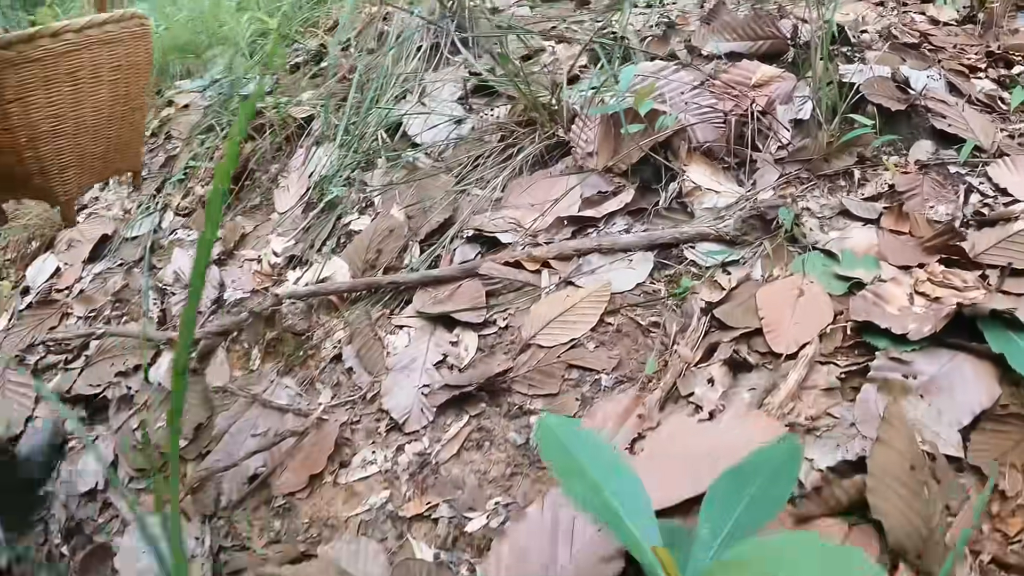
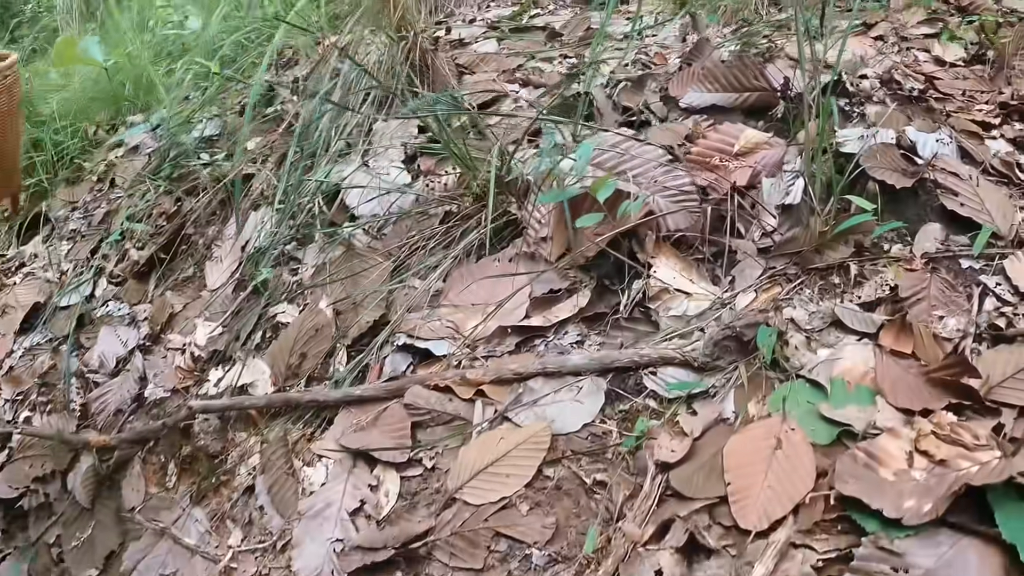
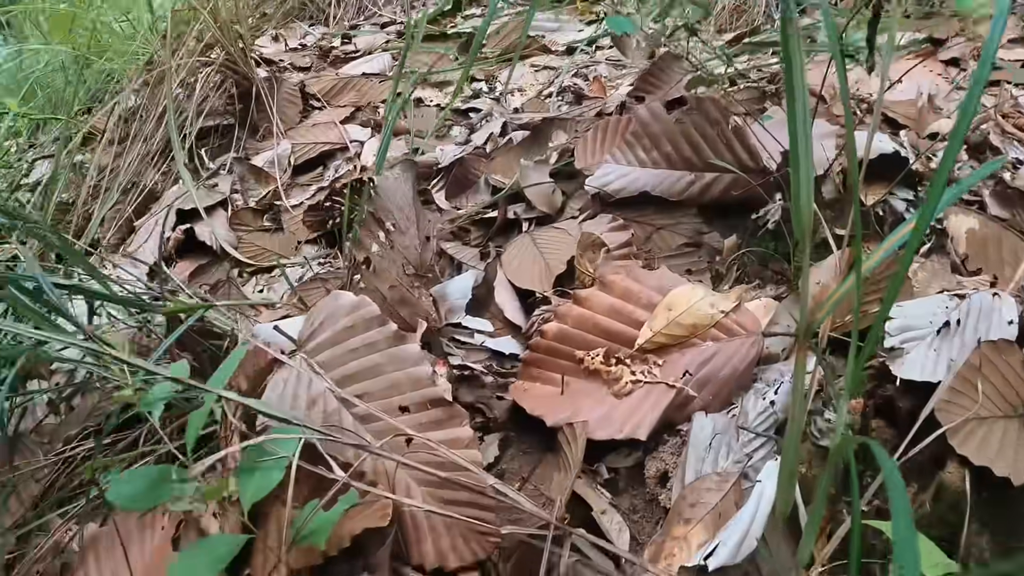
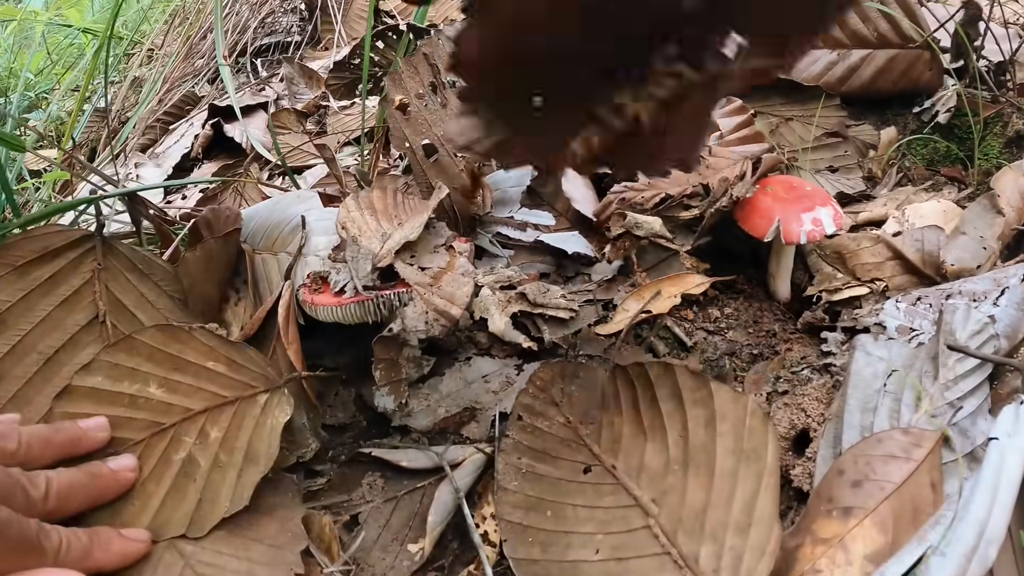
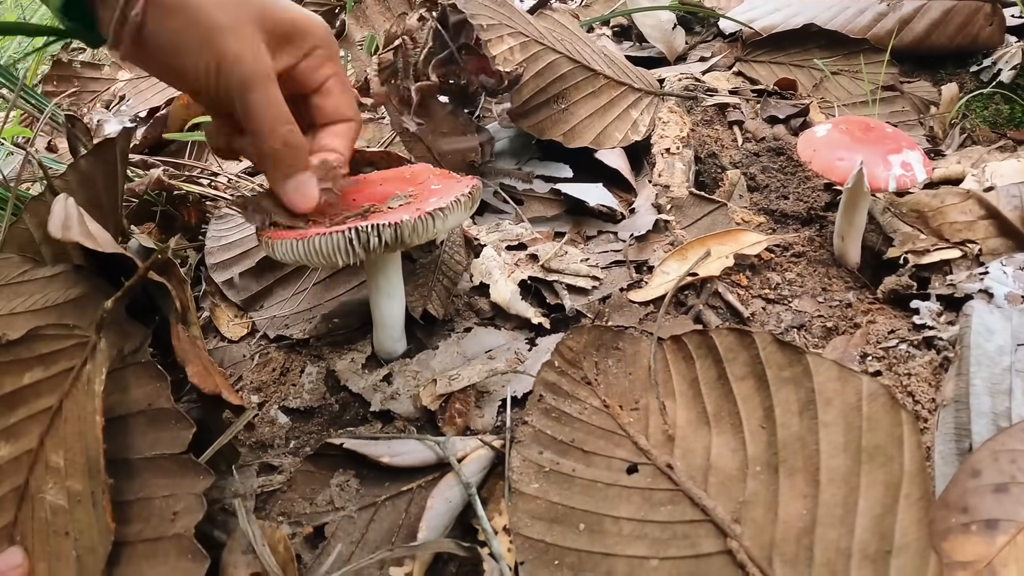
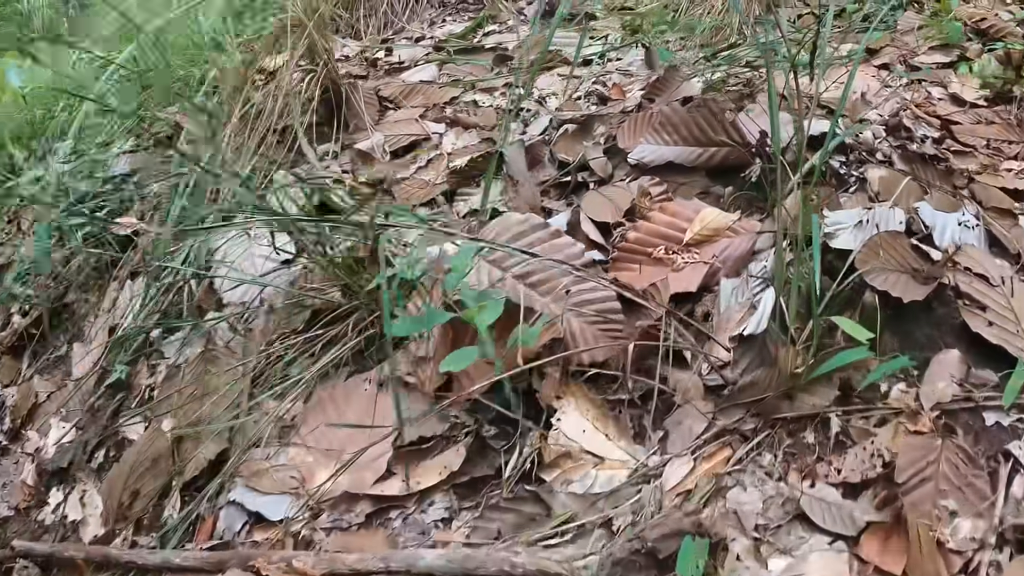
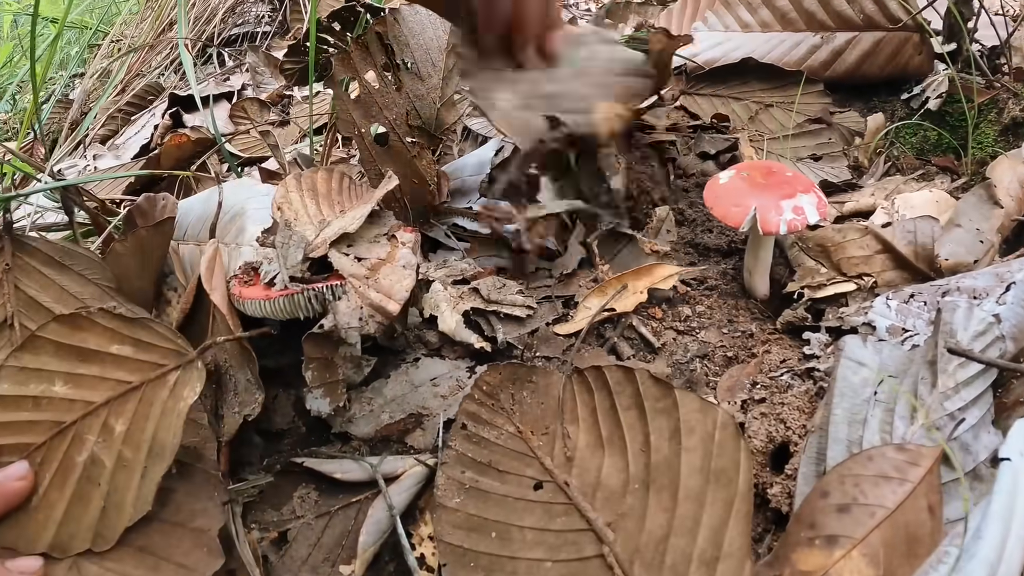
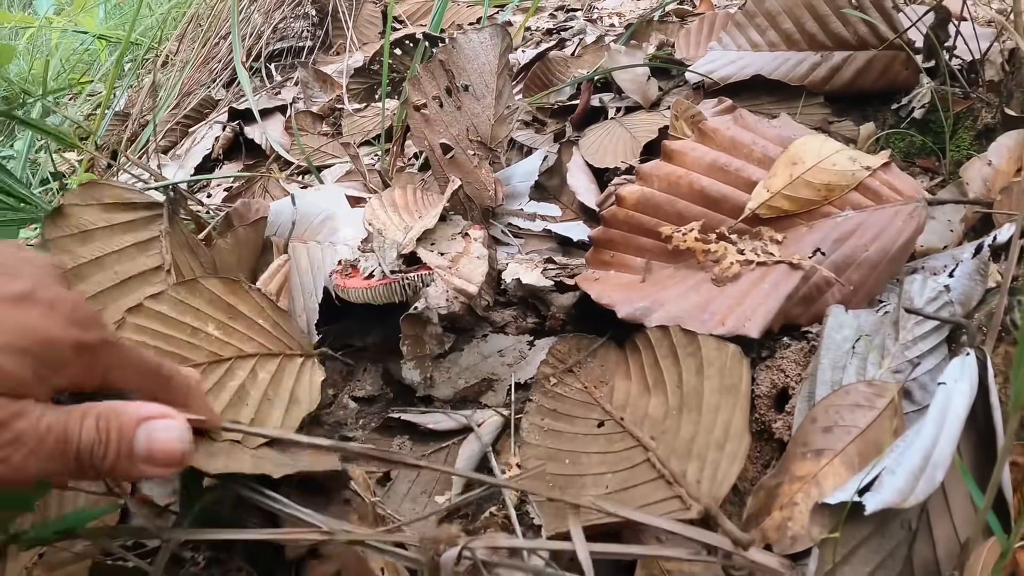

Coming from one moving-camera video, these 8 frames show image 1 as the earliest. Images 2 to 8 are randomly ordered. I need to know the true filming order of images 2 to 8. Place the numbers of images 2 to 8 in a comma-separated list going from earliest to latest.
2, 6, 3, 8, 4, 7, 5
